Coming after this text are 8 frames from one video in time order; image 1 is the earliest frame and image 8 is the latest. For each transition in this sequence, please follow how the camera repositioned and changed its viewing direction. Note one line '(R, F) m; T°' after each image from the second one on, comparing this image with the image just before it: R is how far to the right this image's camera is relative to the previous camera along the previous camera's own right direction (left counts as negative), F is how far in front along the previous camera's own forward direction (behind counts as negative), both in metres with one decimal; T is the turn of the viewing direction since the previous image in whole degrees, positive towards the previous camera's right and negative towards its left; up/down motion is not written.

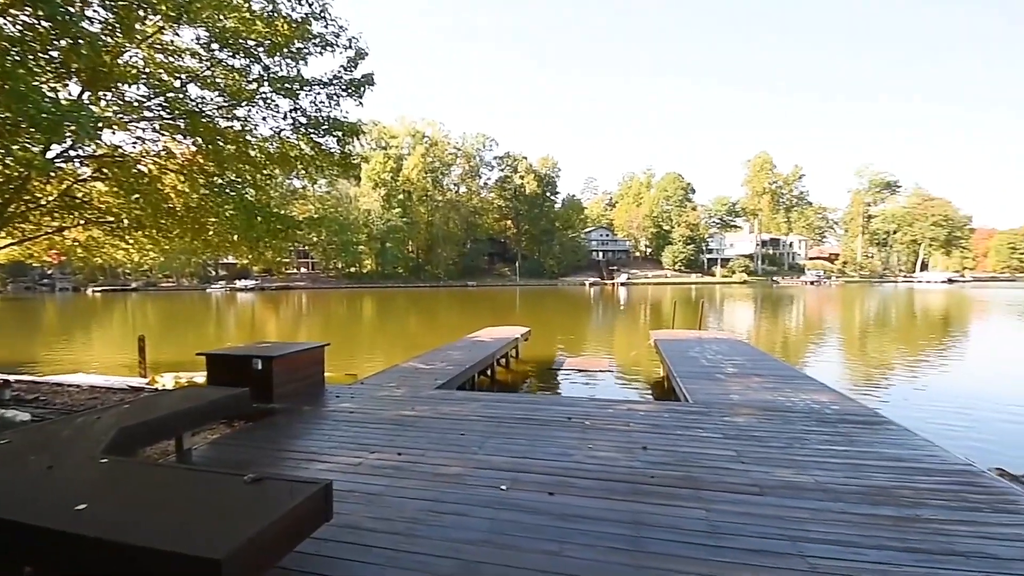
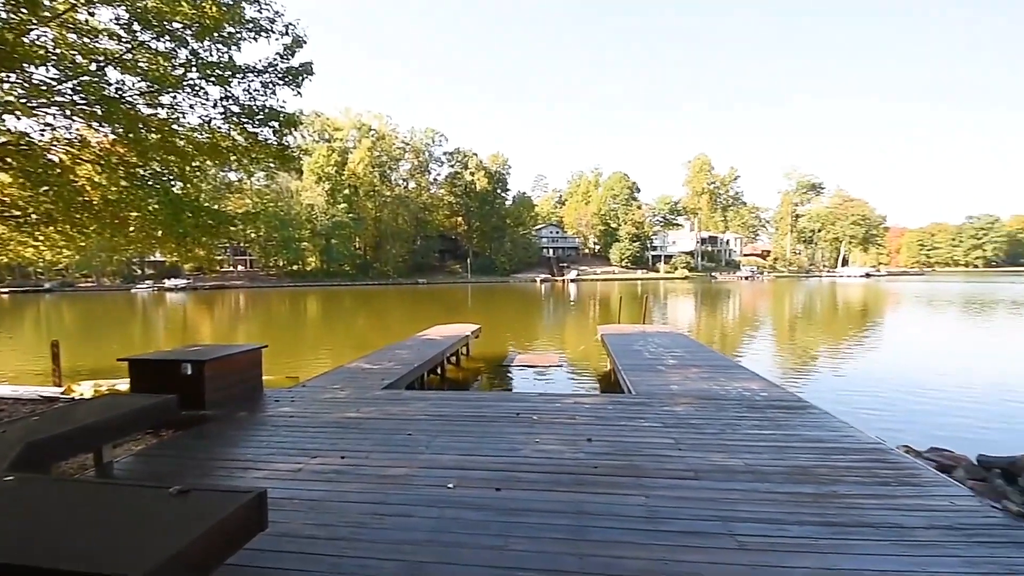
(0.0, 0.0) m; +5°
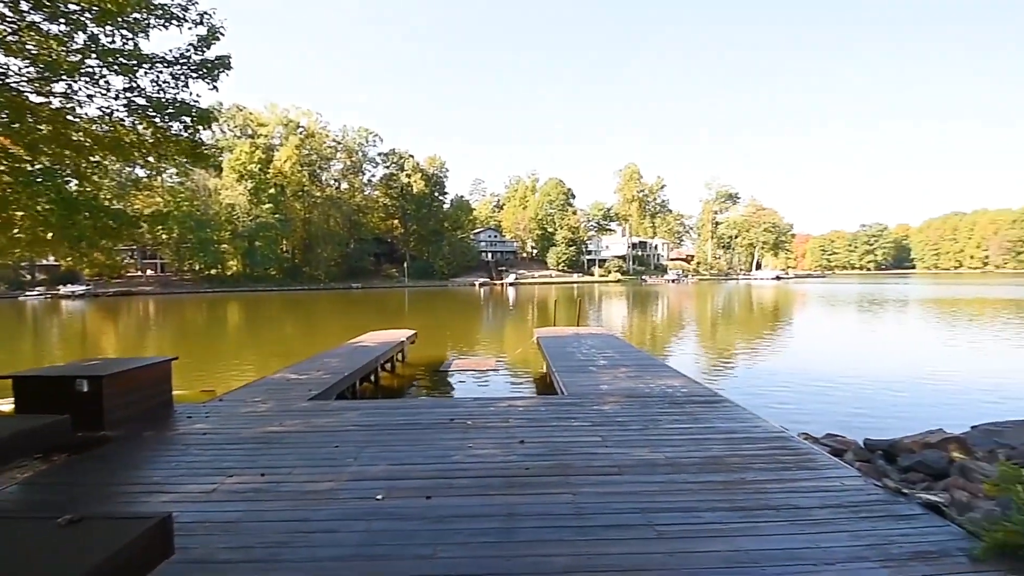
(0.0, 0.0) m; +6°
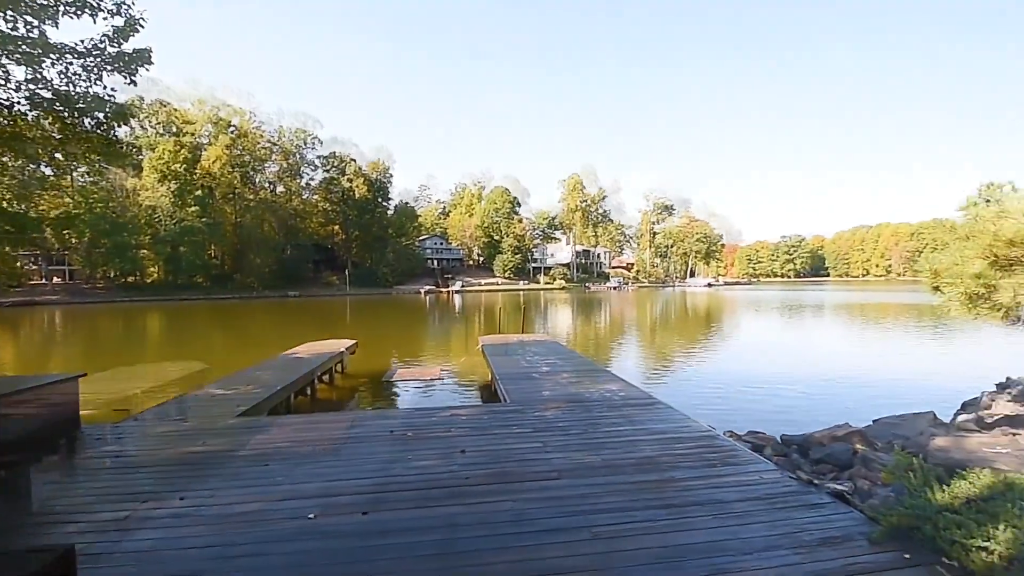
(0.0, 0.0) m; +5°
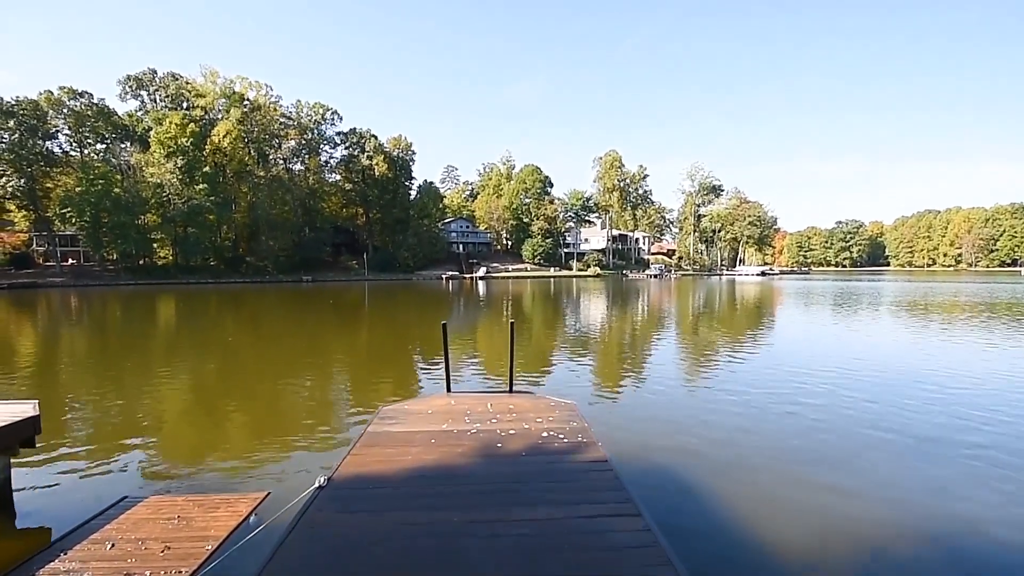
(0.0, +0.8) m; -3°
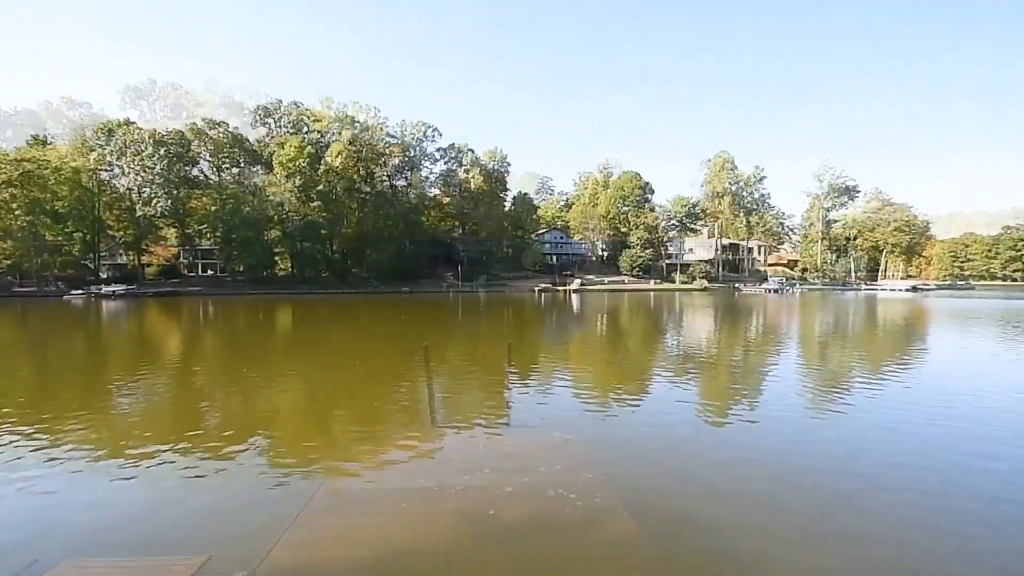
(+0.6, +0.3) m; -12°
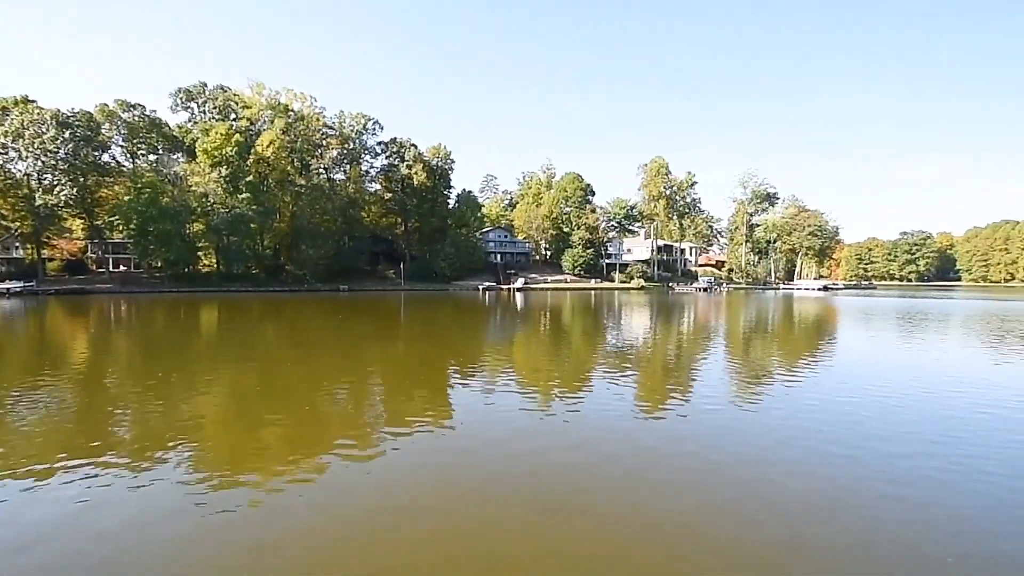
(-0.4, +0.1) m; +8°
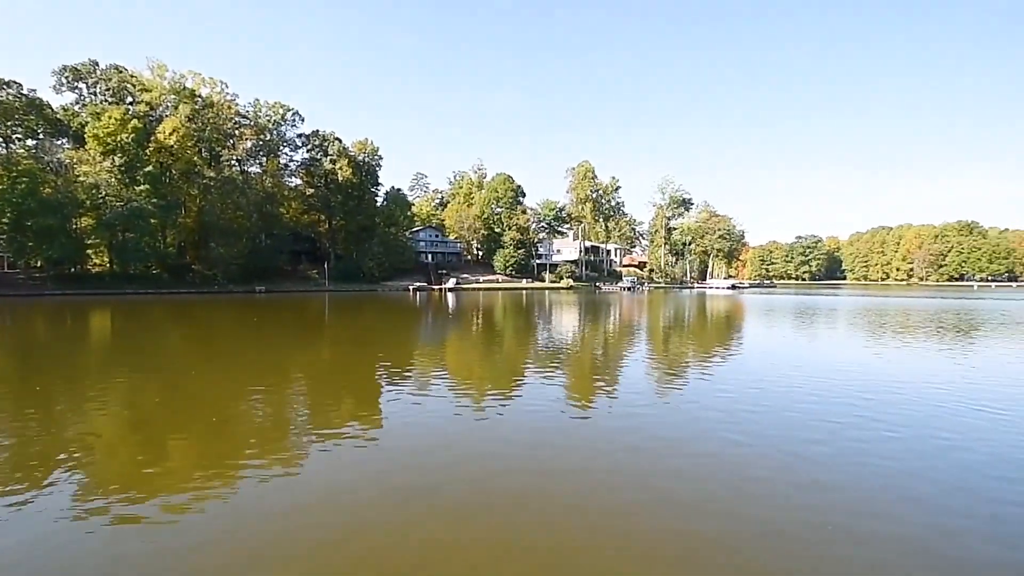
(-0.4, +0.2) m; +9°
